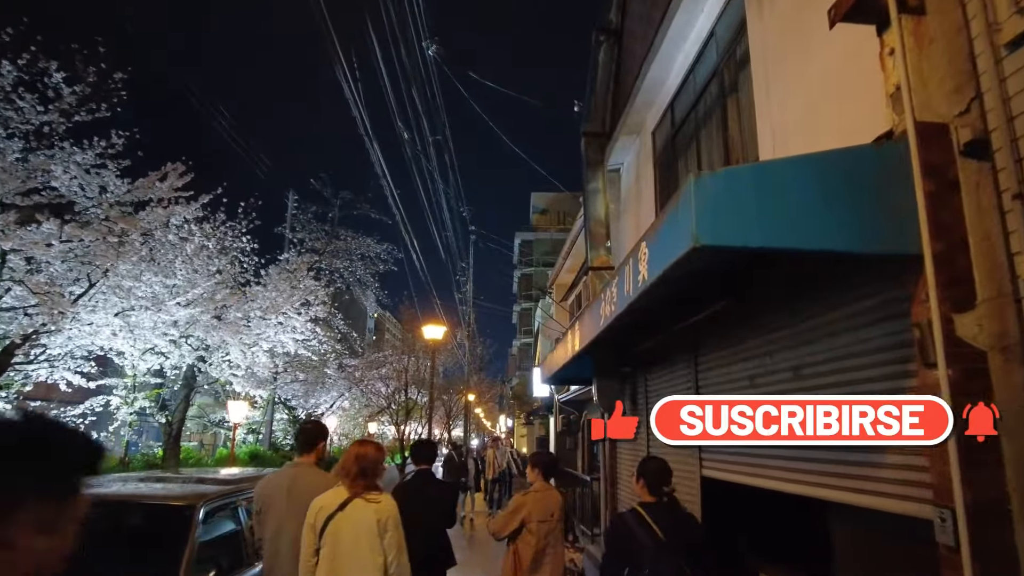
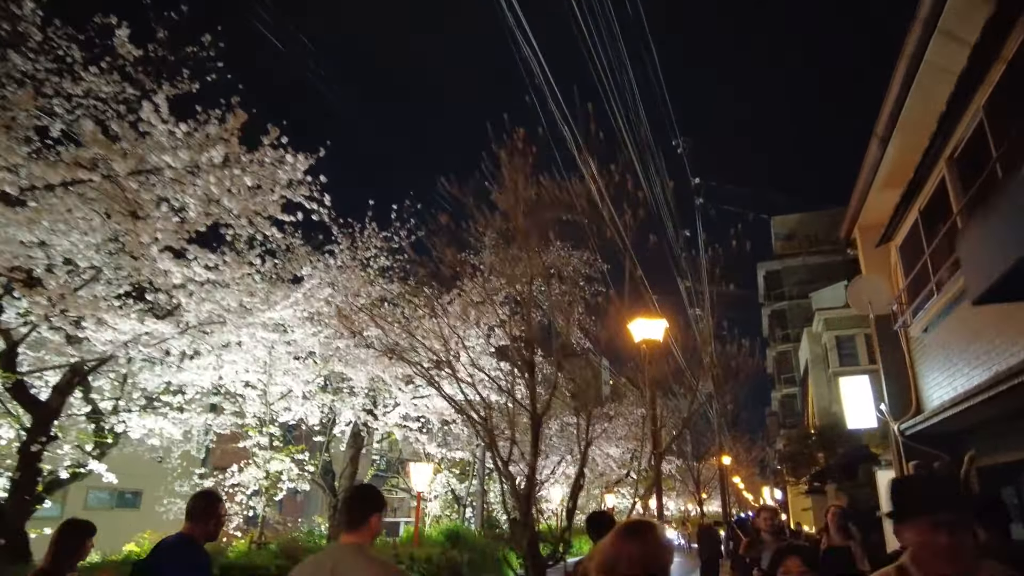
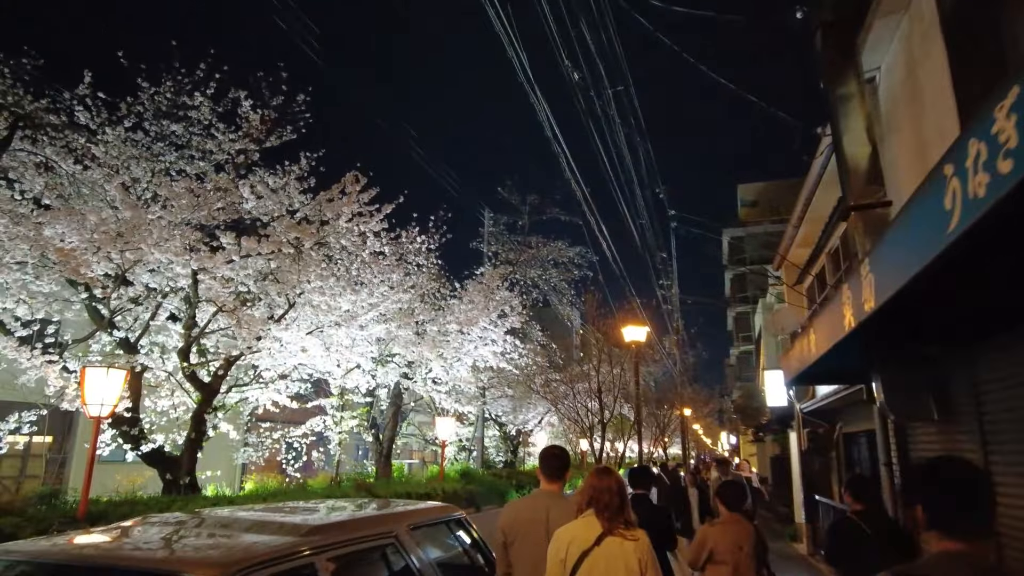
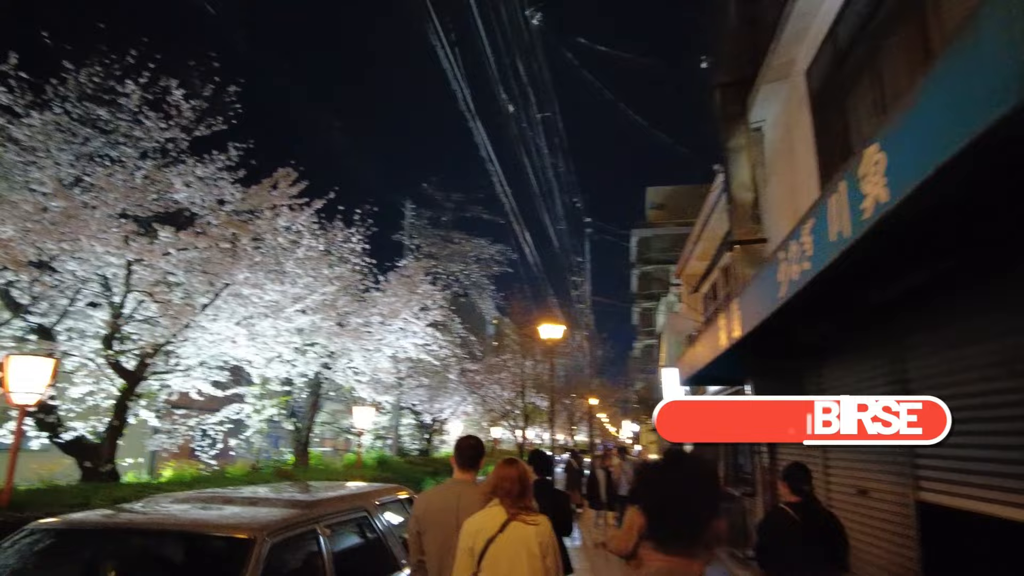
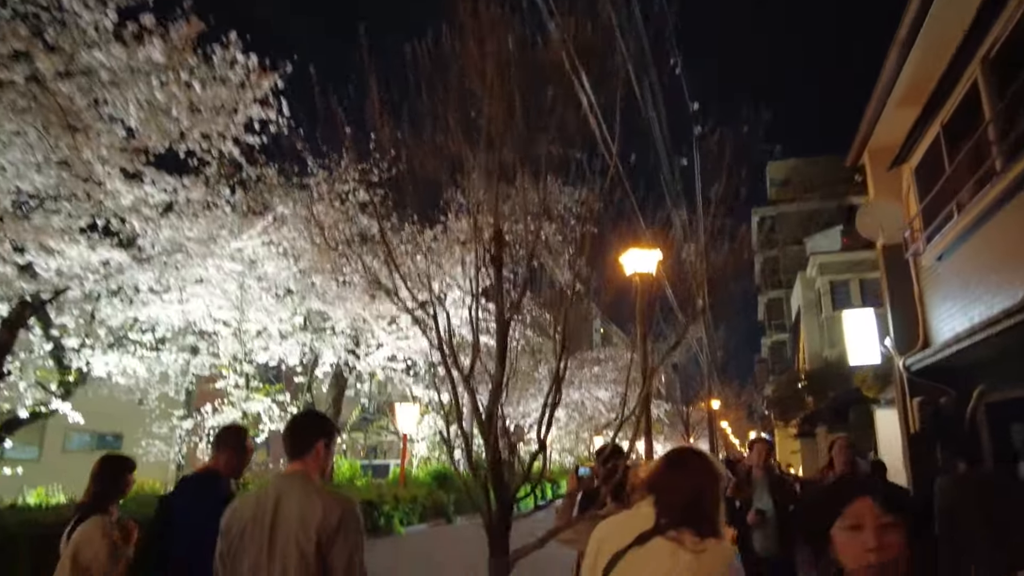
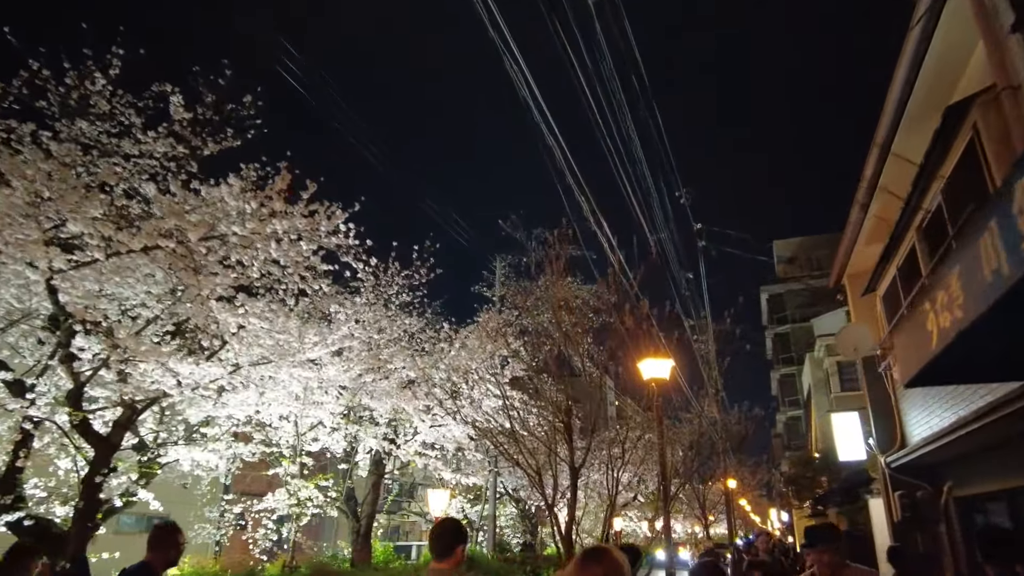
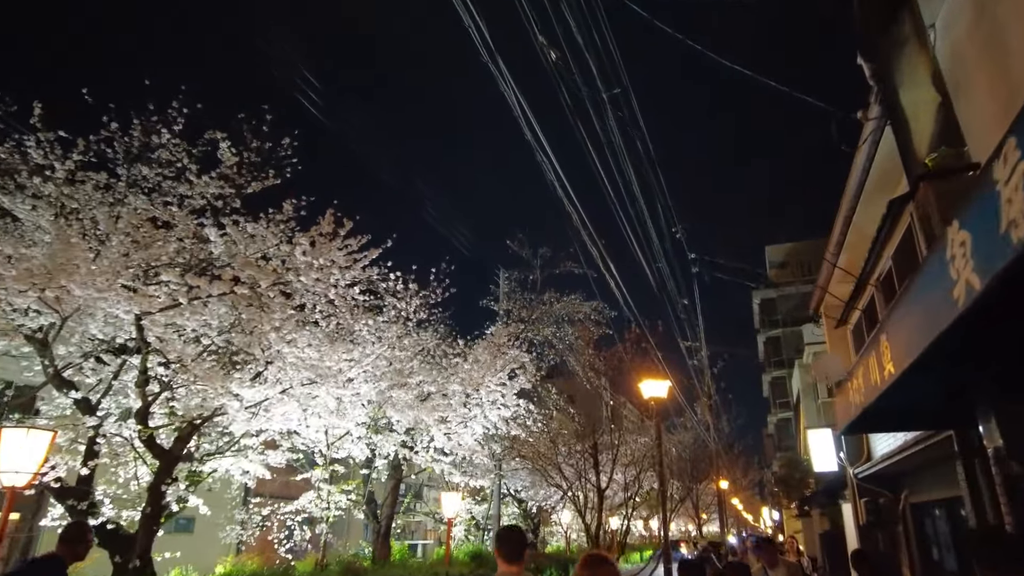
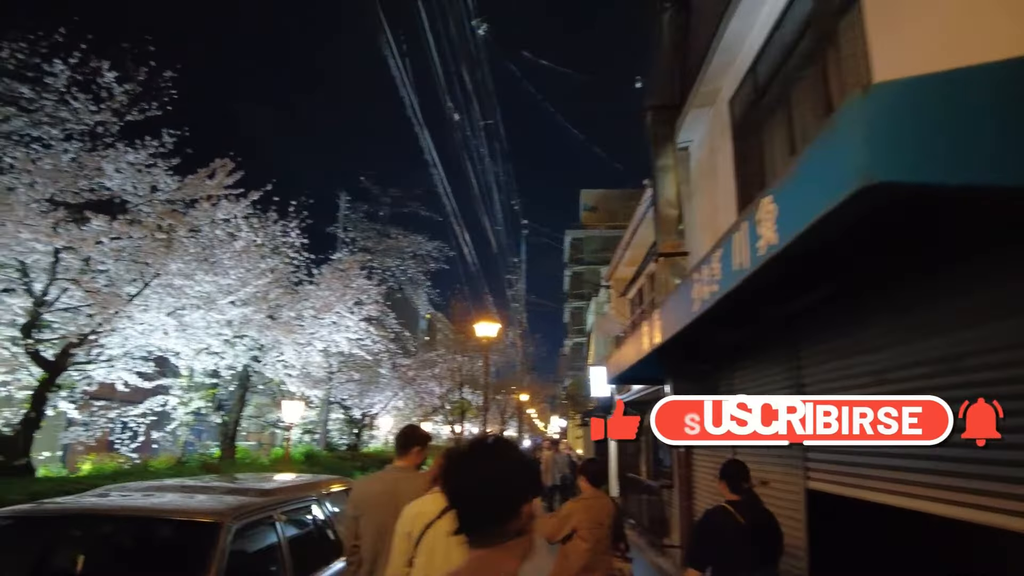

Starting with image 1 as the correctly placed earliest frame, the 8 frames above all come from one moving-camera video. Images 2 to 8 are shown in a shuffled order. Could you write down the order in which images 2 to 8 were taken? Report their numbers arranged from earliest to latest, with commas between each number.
8, 4, 3, 7, 6, 2, 5
